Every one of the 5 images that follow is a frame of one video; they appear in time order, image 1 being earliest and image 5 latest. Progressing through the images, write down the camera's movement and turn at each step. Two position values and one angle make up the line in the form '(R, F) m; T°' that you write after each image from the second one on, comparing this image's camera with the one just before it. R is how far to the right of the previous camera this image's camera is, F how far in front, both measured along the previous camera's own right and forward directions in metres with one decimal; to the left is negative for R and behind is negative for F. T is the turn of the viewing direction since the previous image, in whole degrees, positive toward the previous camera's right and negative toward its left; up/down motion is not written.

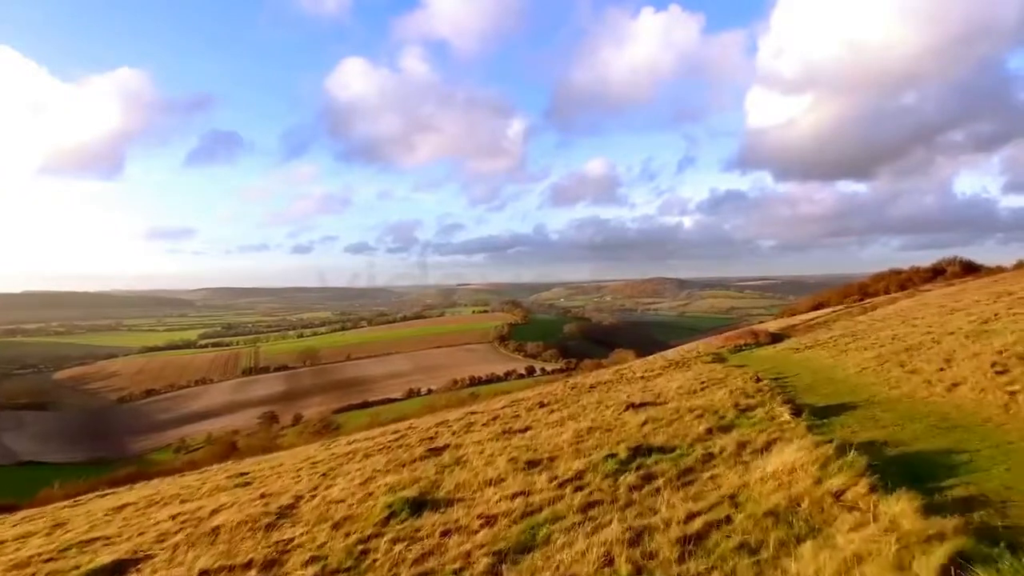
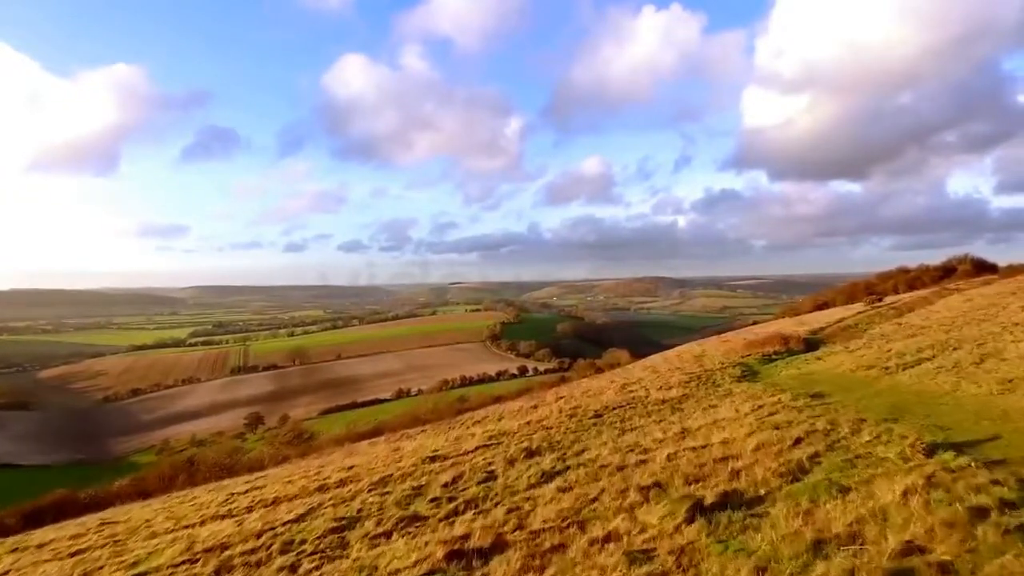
(+0.2, +3.1) m; +1°
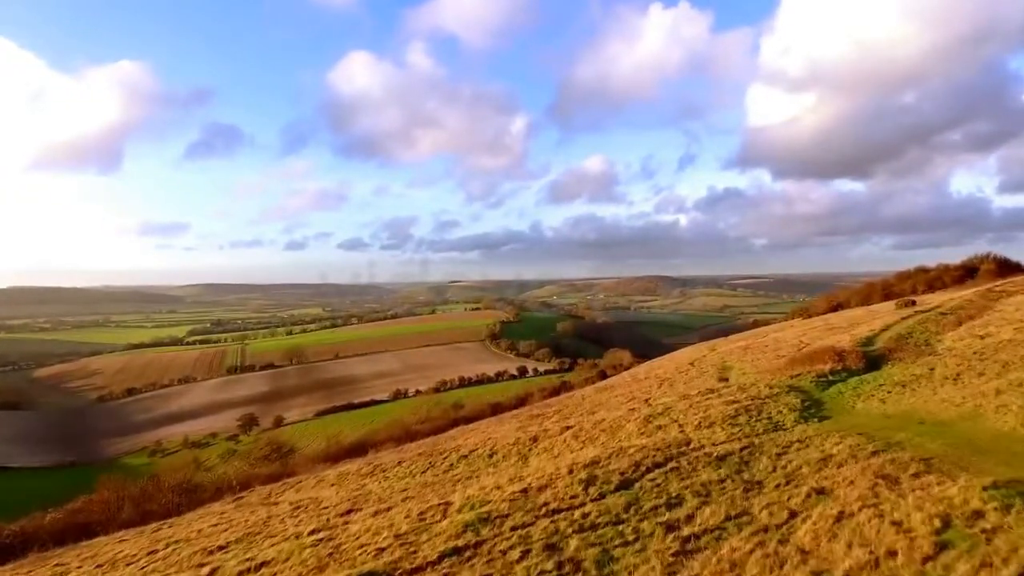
(+0.1, +3.0) m; 0°
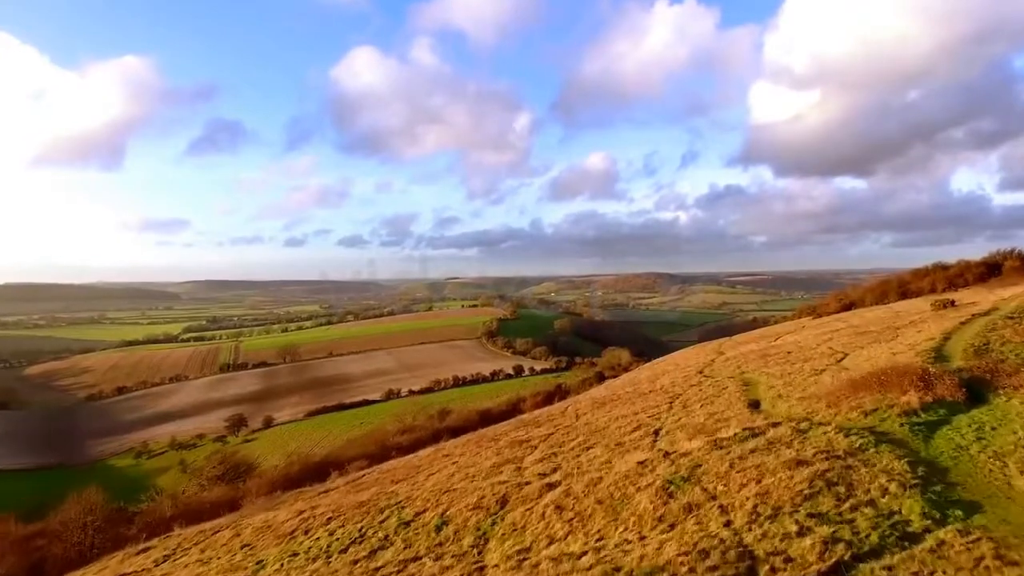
(+0.6, +3.8) m; 0°
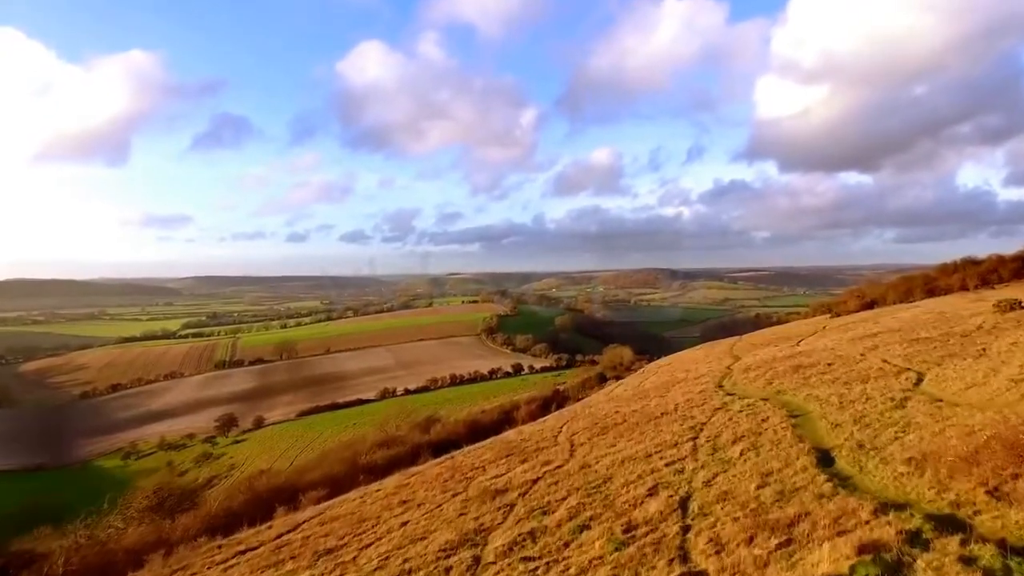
(+0.7, +4.5) m; 0°
